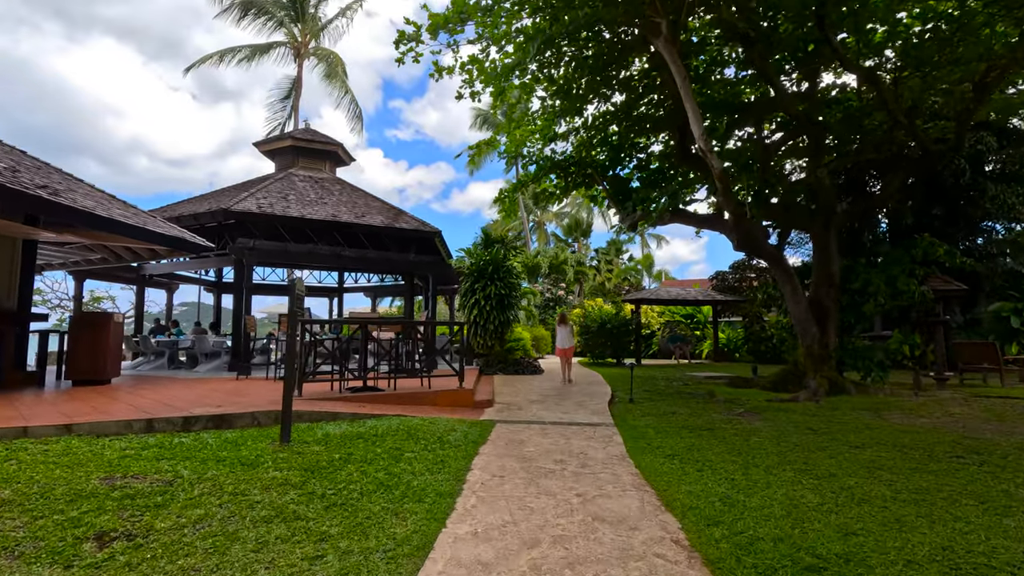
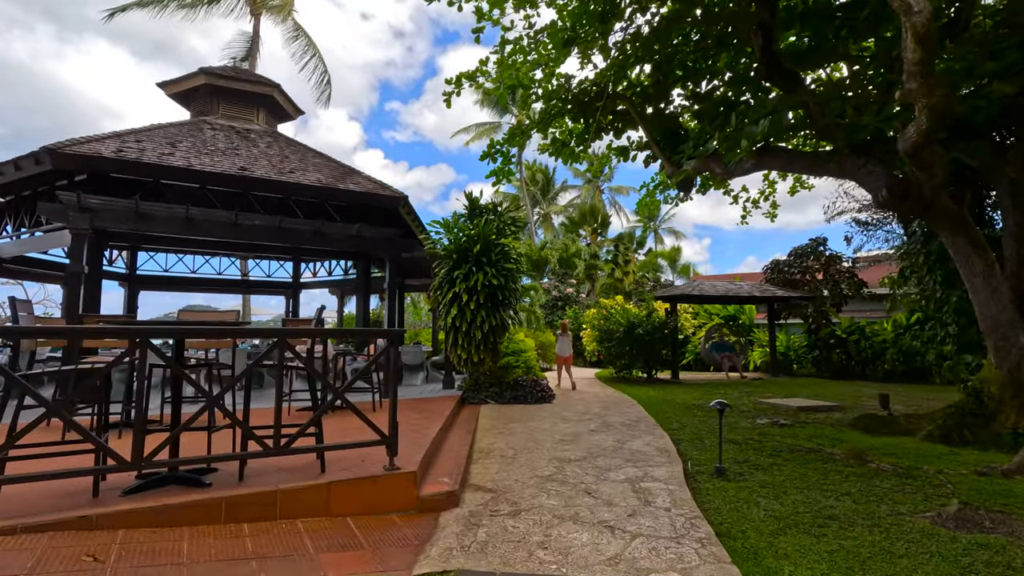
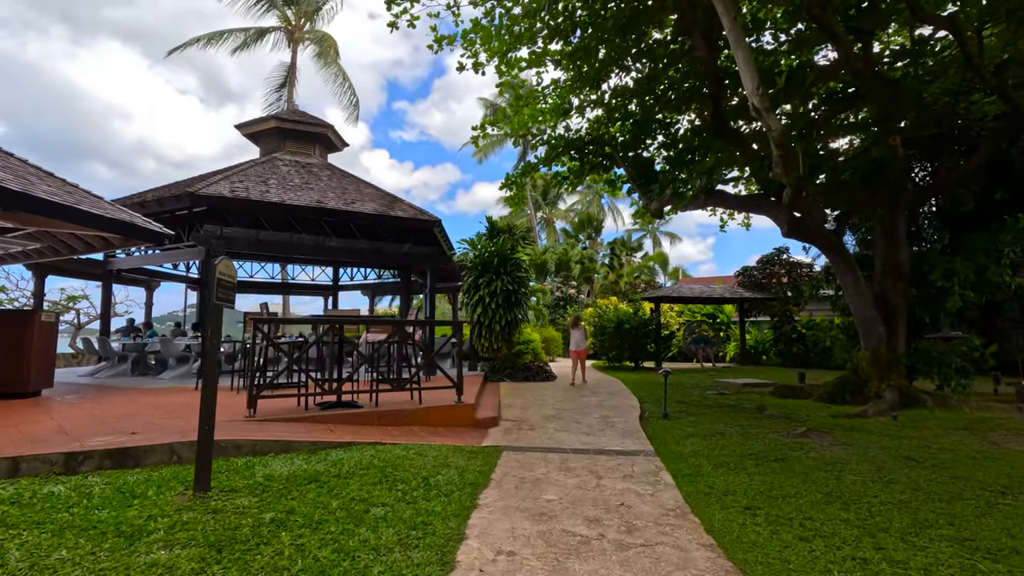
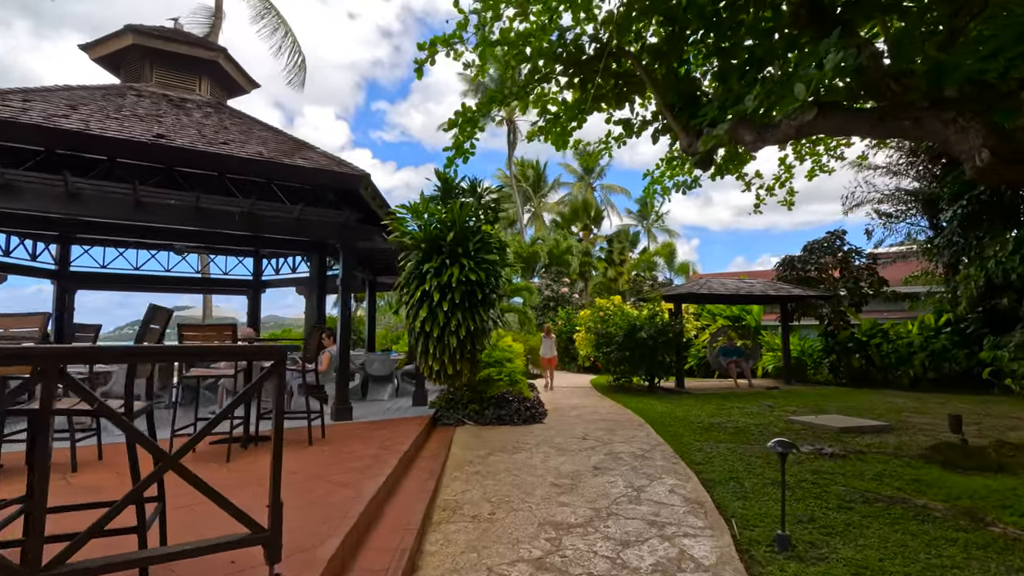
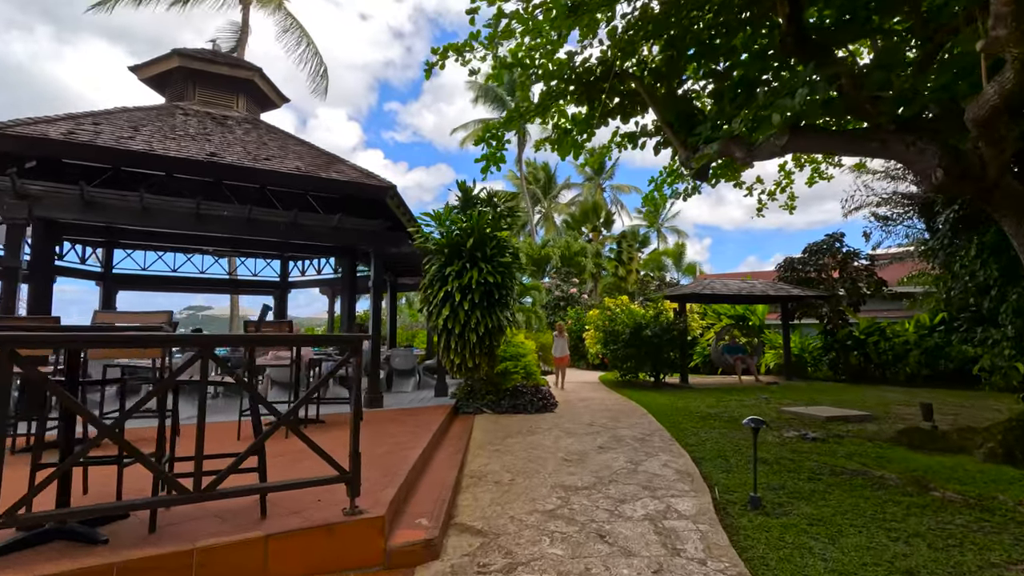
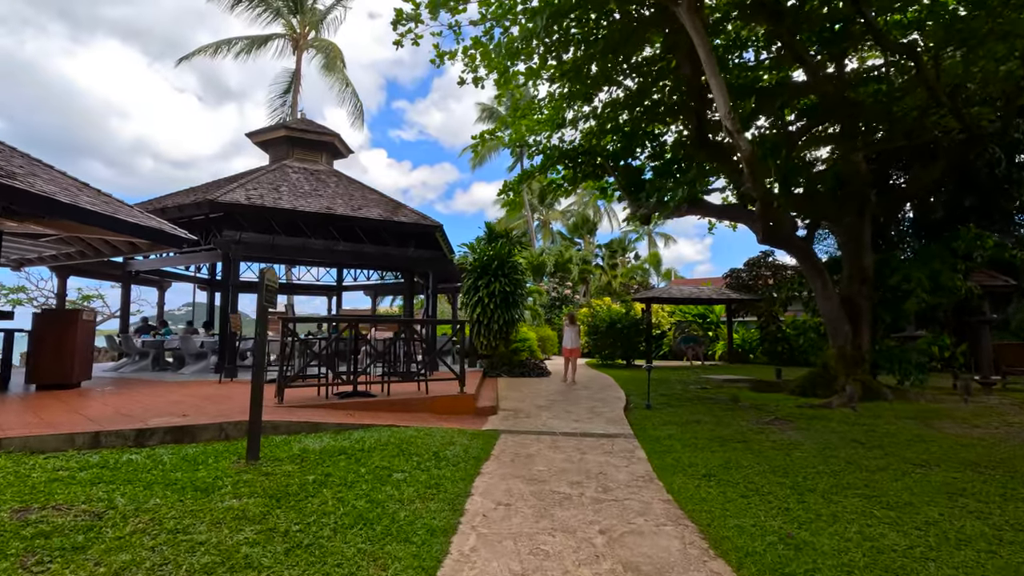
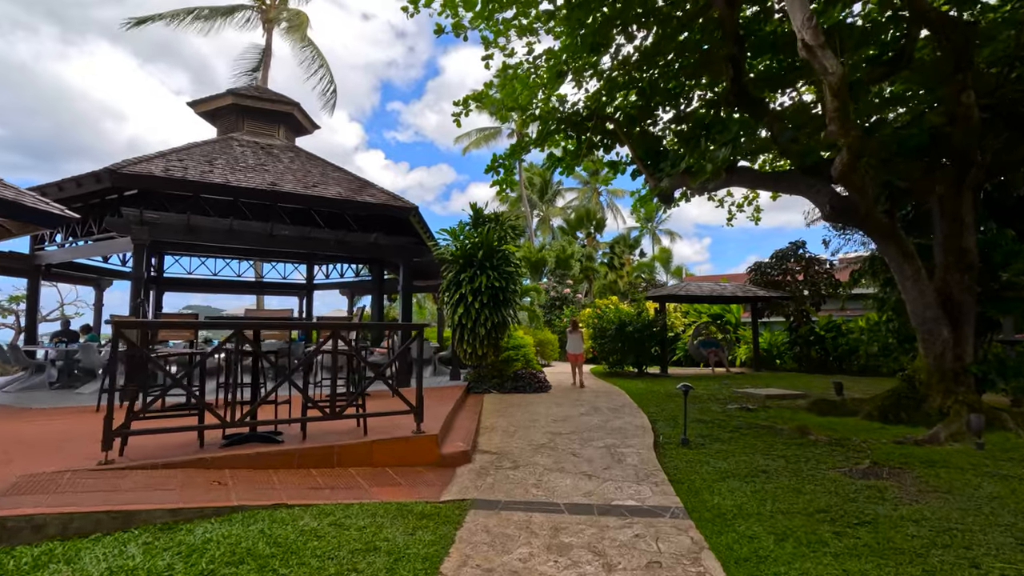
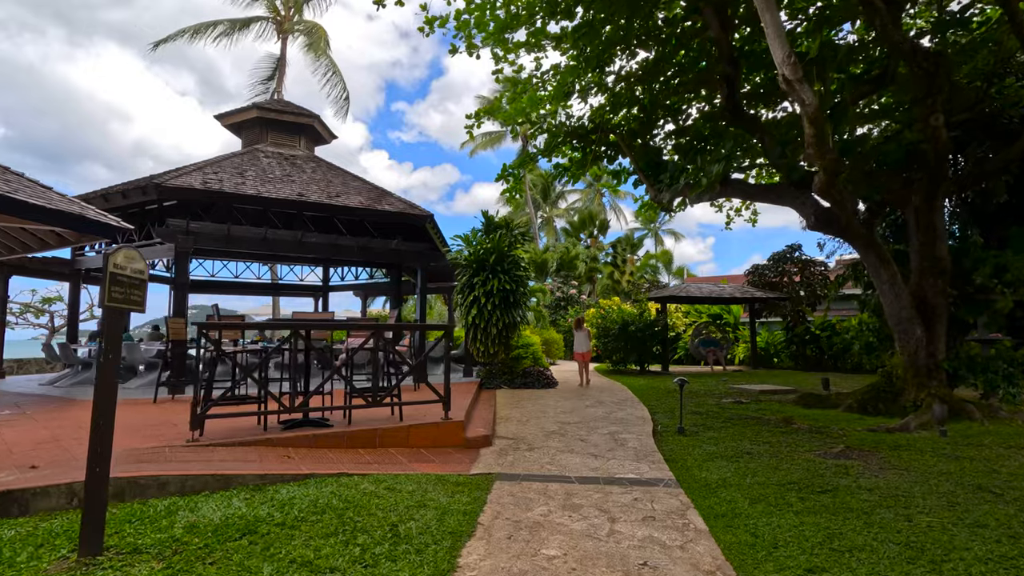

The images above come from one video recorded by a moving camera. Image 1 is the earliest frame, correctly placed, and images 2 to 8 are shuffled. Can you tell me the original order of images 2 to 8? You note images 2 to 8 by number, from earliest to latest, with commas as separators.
6, 3, 8, 7, 2, 5, 4
